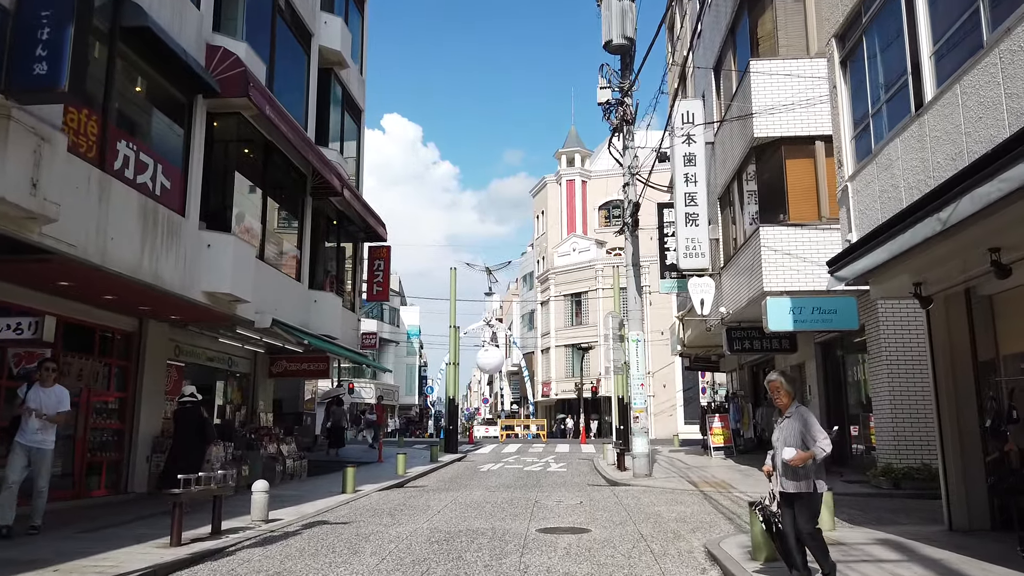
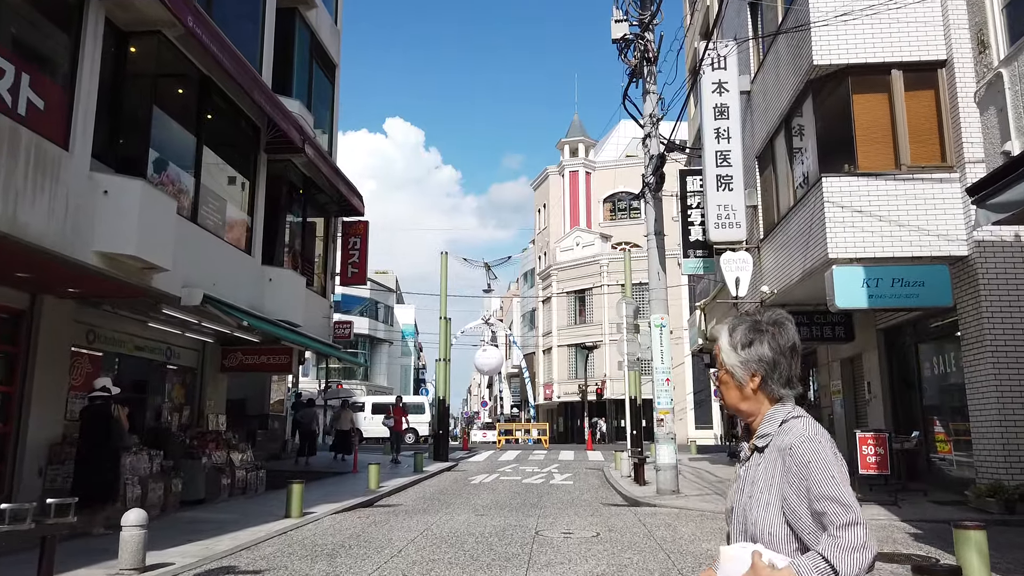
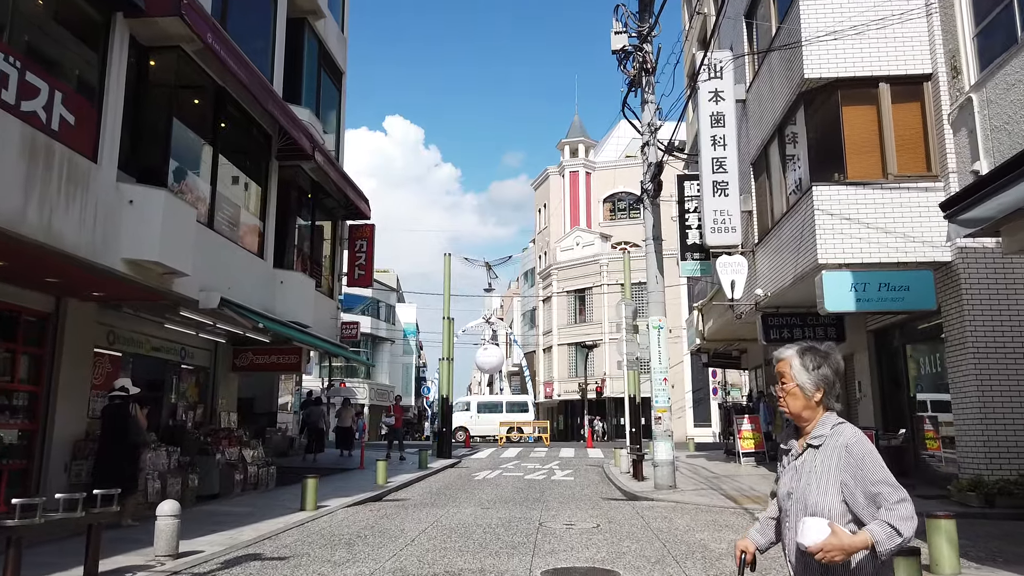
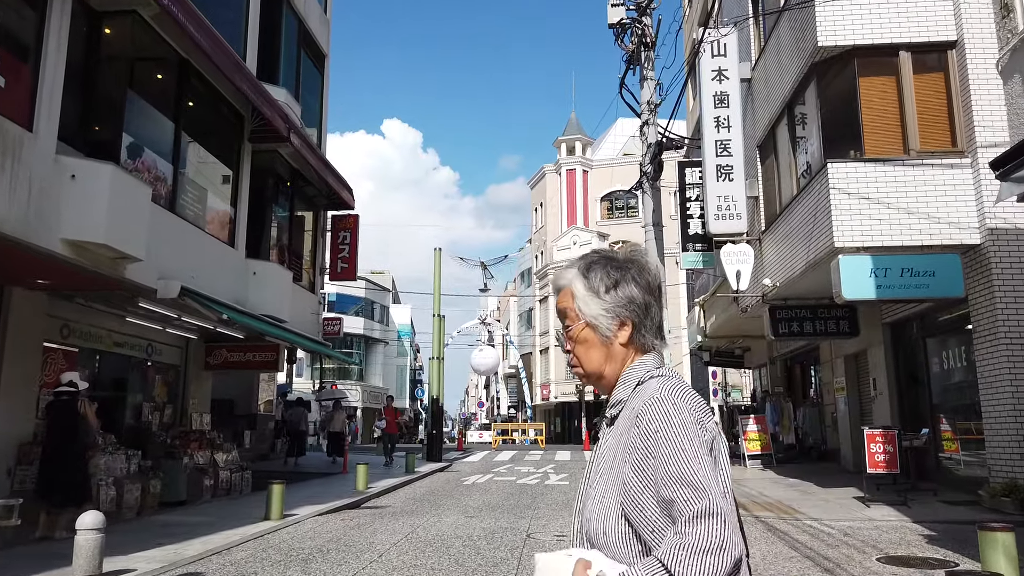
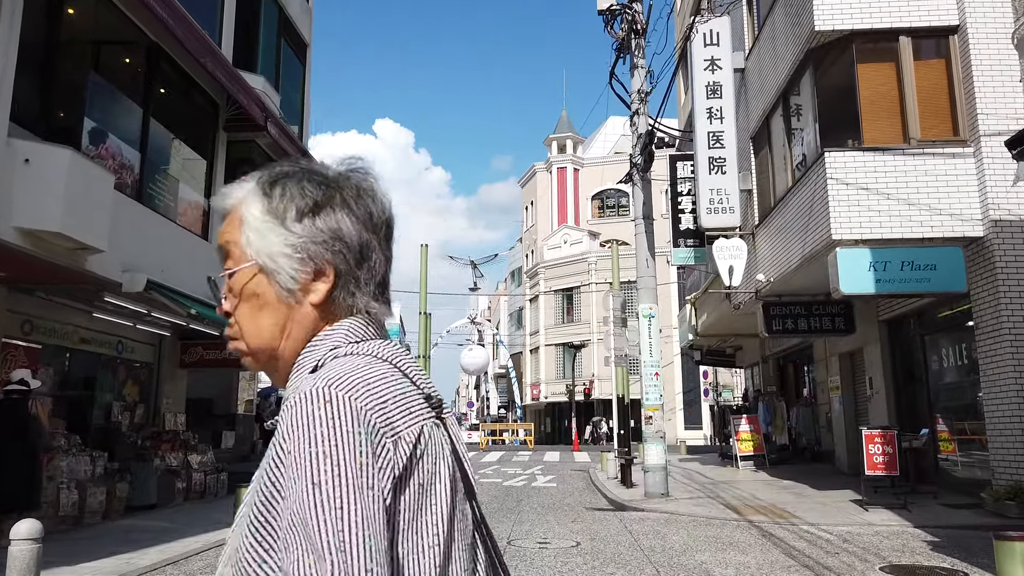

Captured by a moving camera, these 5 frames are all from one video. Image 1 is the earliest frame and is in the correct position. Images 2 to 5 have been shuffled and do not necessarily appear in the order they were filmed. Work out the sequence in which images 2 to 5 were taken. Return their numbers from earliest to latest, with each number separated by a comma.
3, 2, 4, 5
